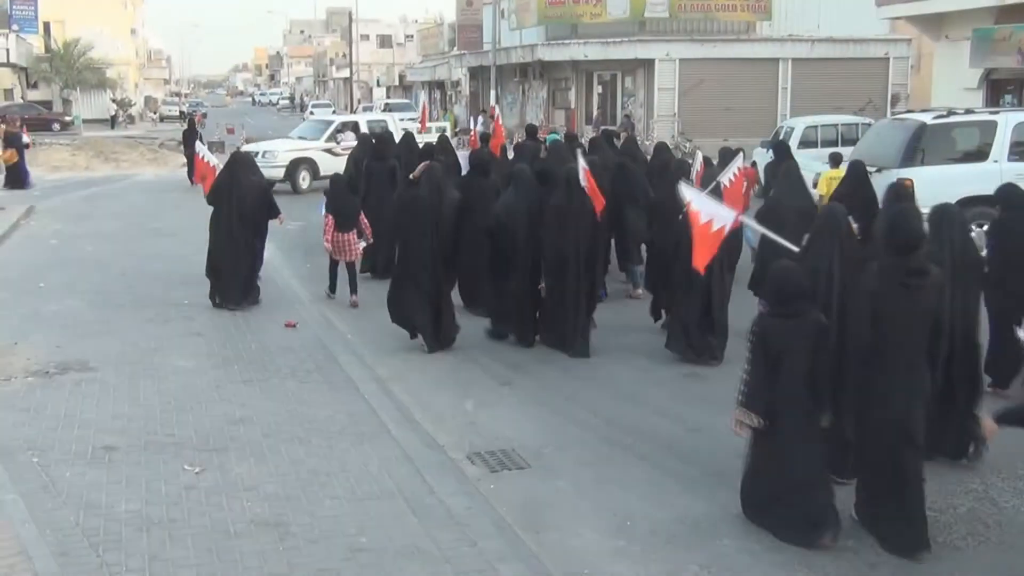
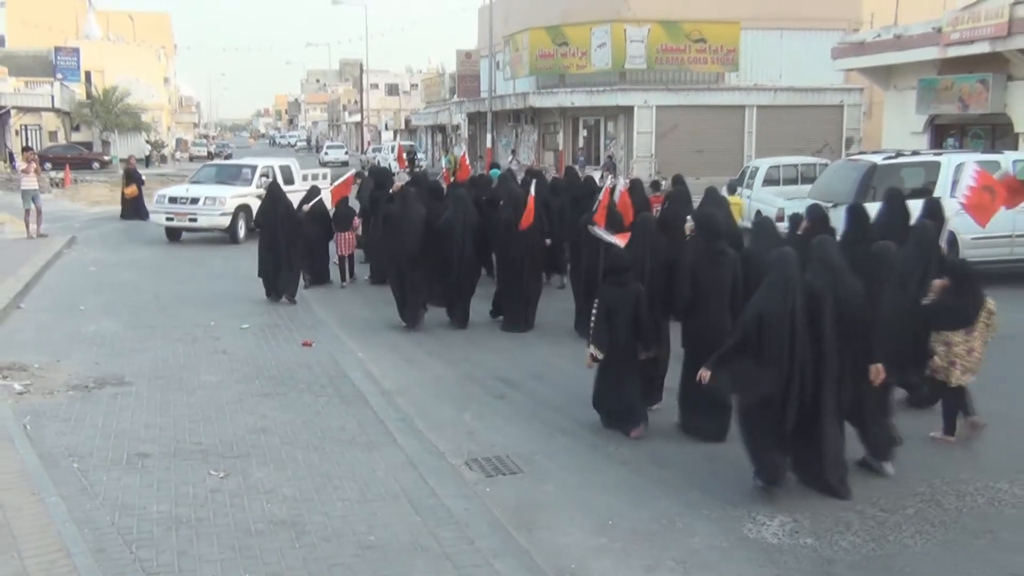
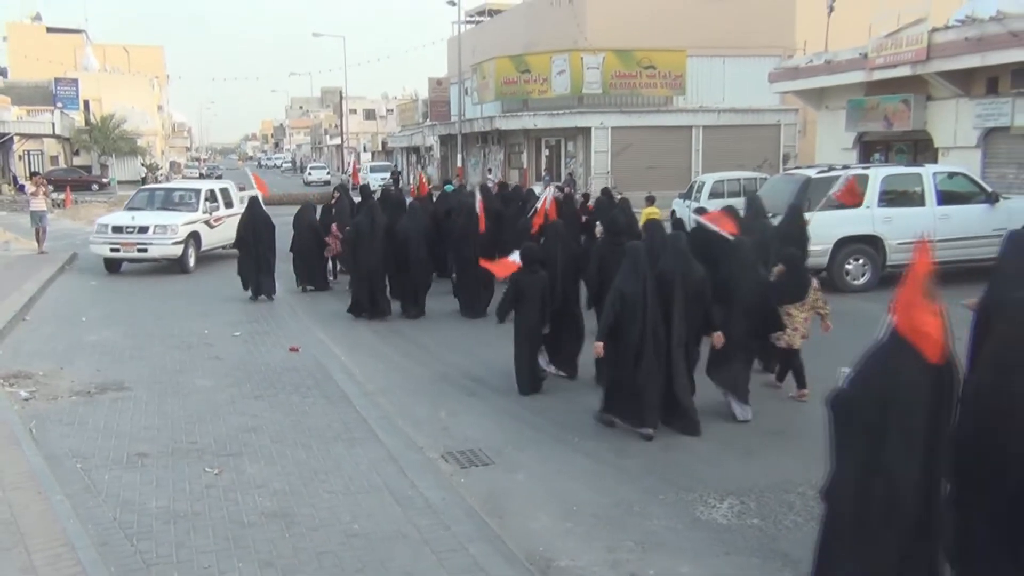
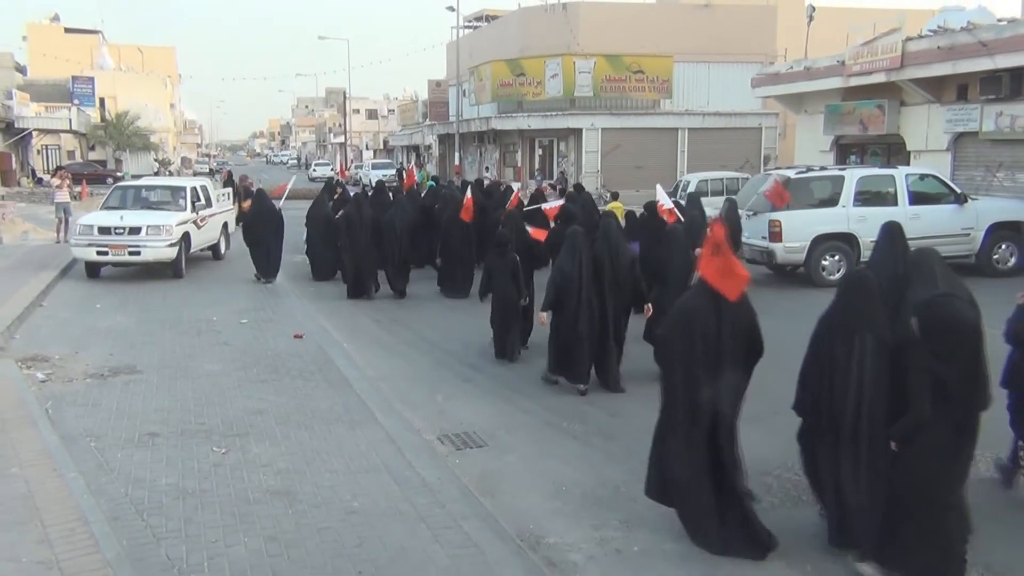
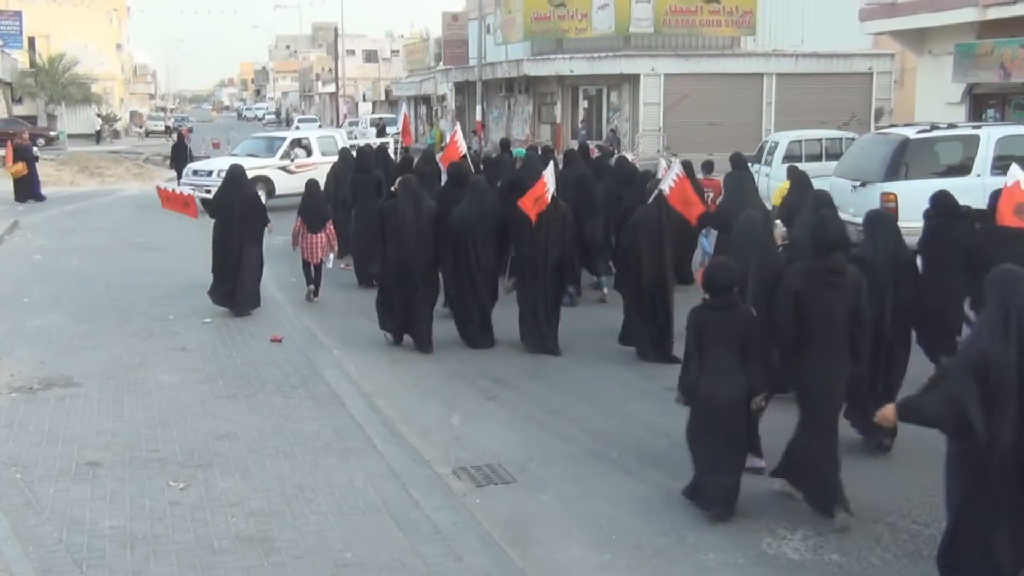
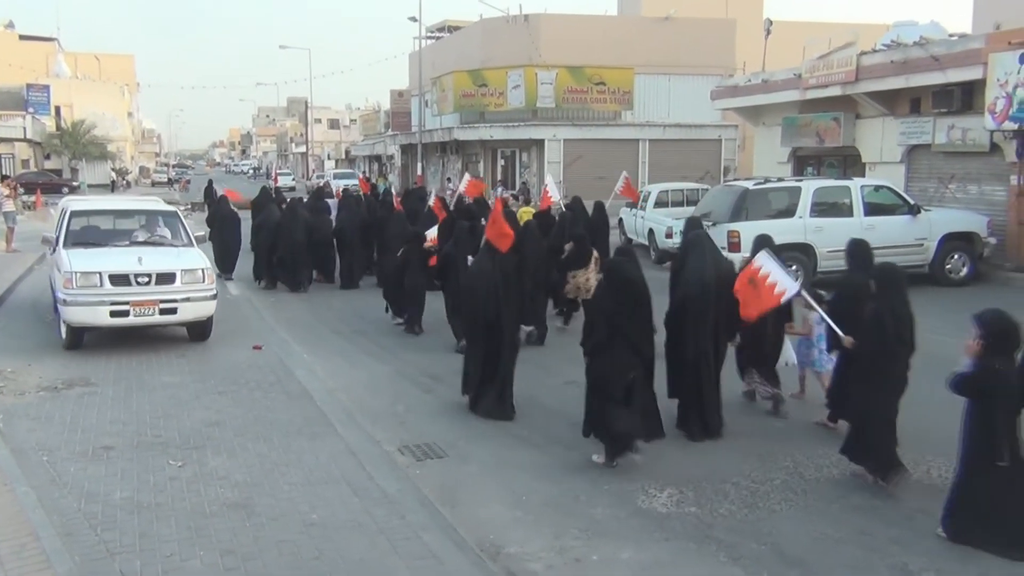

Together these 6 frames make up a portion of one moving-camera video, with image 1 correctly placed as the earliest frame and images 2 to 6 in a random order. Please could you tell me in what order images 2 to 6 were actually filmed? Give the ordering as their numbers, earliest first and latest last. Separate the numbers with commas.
5, 2, 3, 4, 6
